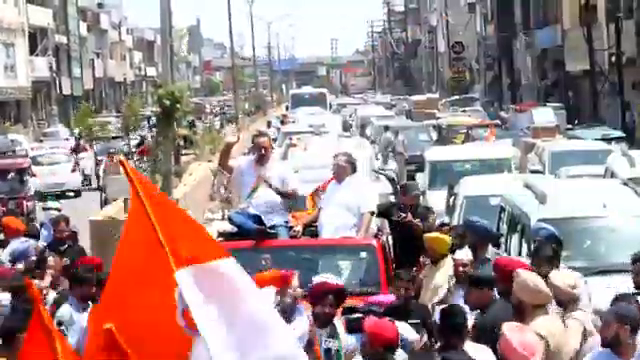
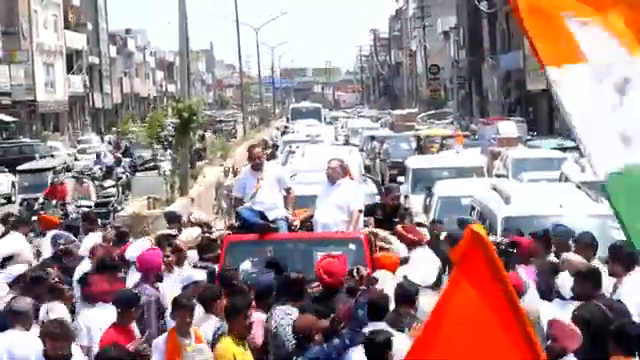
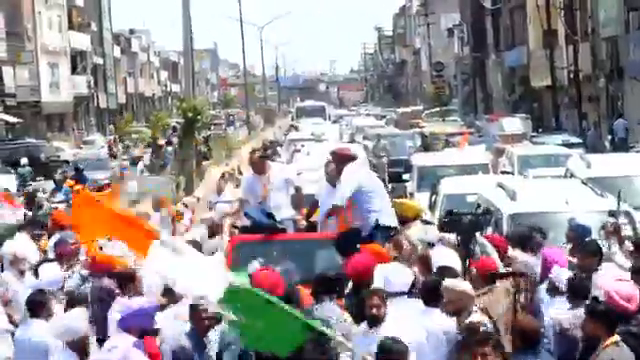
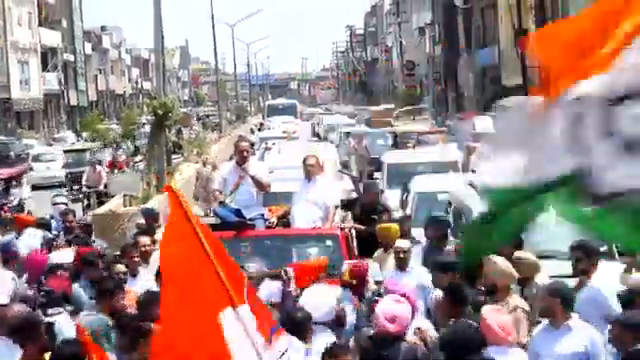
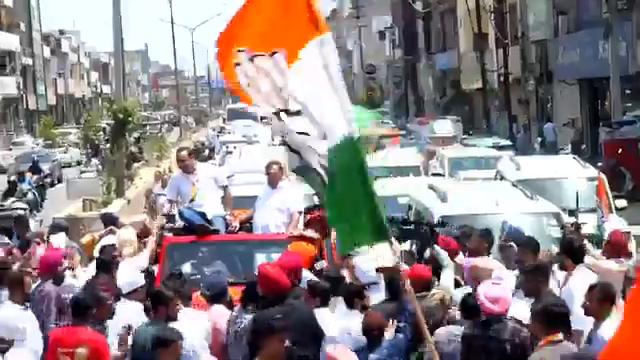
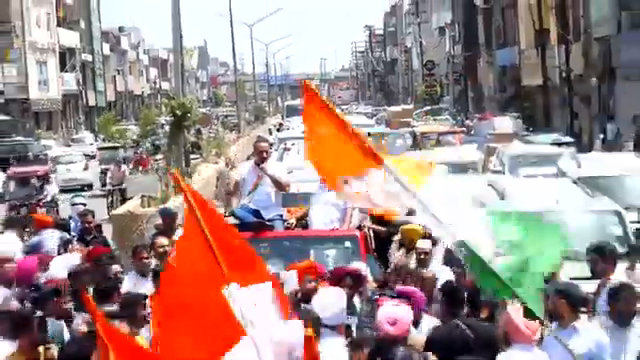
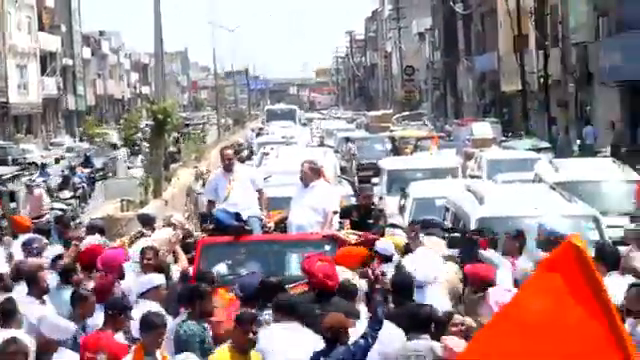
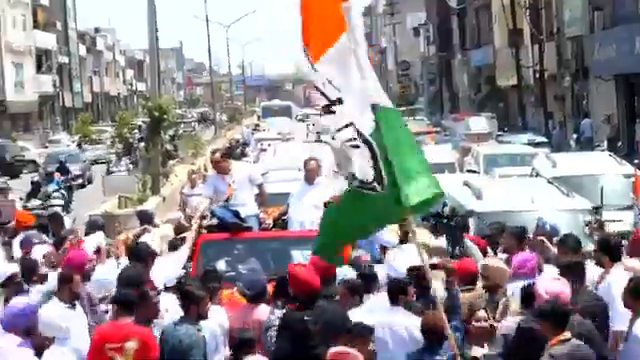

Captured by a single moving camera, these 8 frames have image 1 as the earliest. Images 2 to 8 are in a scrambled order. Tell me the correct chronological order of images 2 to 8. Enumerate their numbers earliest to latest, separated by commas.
6, 4, 2, 7, 5, 8, 3
